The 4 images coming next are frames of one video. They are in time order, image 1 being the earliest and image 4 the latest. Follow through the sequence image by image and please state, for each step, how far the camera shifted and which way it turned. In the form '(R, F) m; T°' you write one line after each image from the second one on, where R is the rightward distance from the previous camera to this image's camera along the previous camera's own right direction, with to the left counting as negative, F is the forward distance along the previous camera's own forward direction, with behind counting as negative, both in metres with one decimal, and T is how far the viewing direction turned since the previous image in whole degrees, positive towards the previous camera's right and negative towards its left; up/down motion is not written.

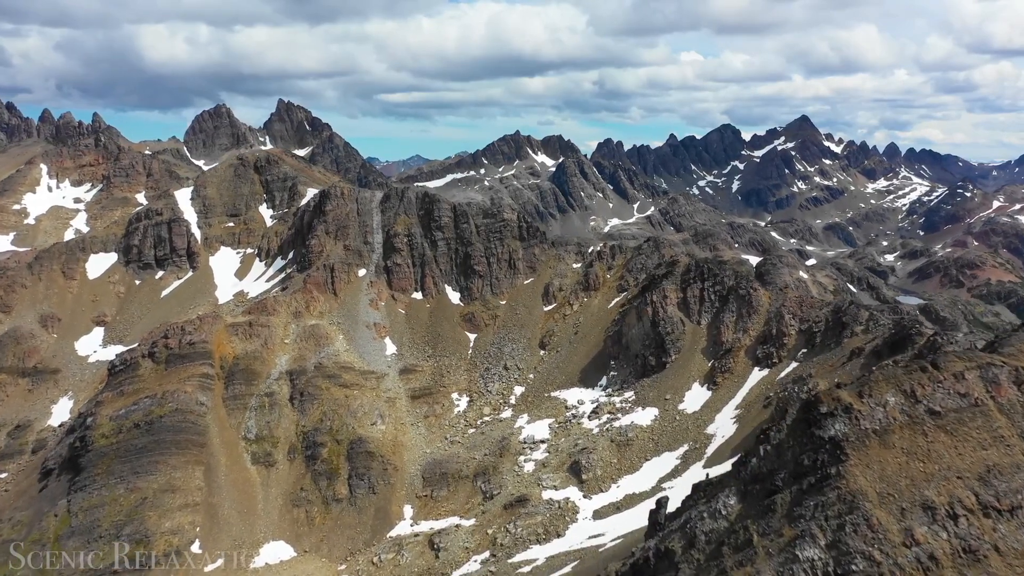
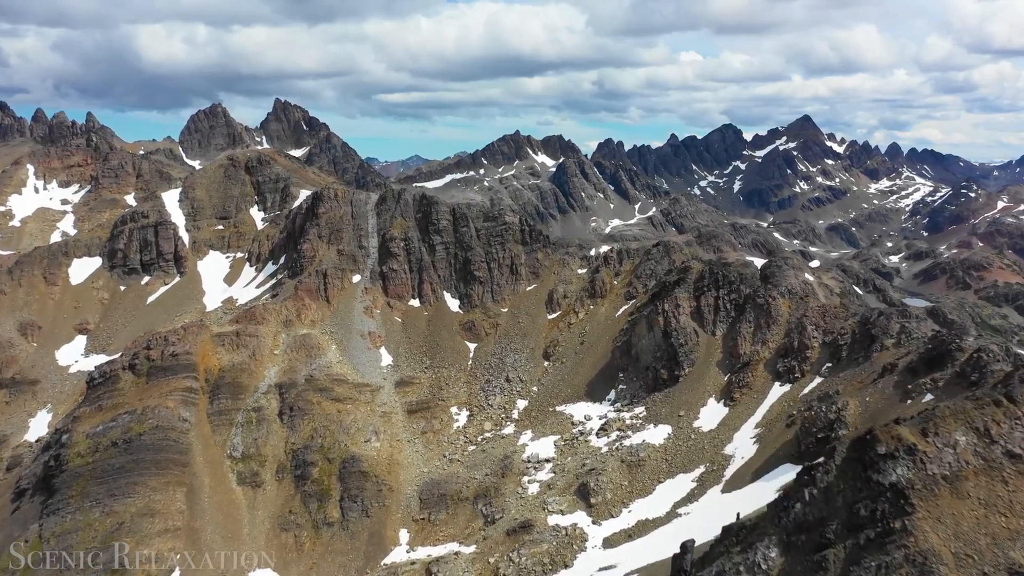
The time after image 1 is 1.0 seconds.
(-0.5, +5.5) m; 0°
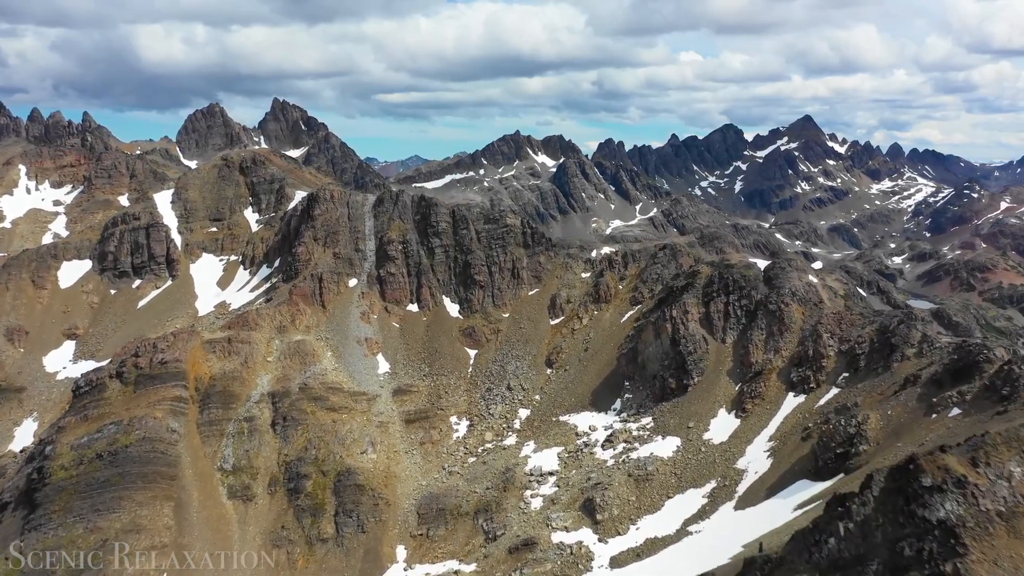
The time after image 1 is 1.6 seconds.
(-0.3, +3.3) m; 0°
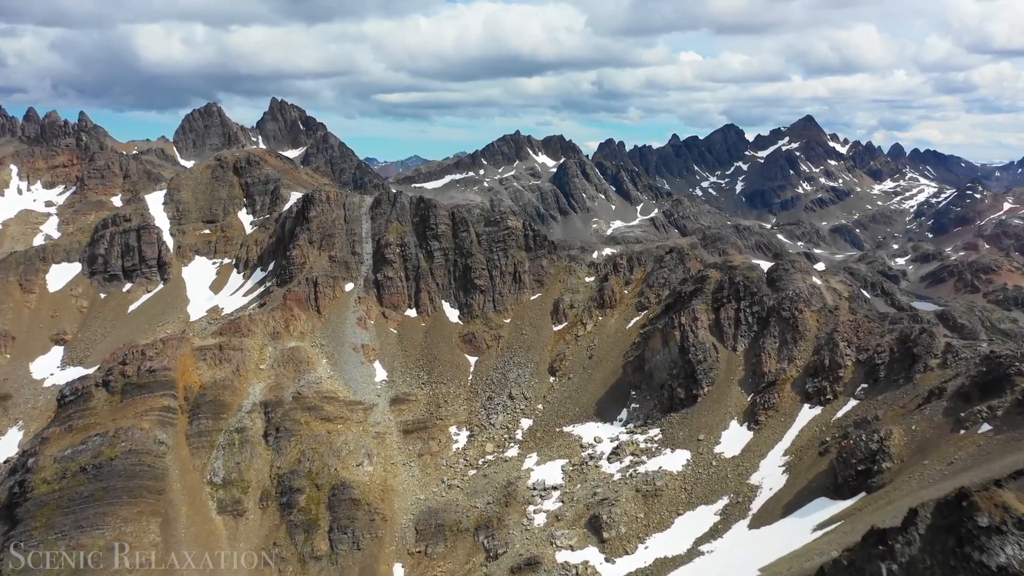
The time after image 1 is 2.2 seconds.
(-0.3, +3.3) m; 0°
